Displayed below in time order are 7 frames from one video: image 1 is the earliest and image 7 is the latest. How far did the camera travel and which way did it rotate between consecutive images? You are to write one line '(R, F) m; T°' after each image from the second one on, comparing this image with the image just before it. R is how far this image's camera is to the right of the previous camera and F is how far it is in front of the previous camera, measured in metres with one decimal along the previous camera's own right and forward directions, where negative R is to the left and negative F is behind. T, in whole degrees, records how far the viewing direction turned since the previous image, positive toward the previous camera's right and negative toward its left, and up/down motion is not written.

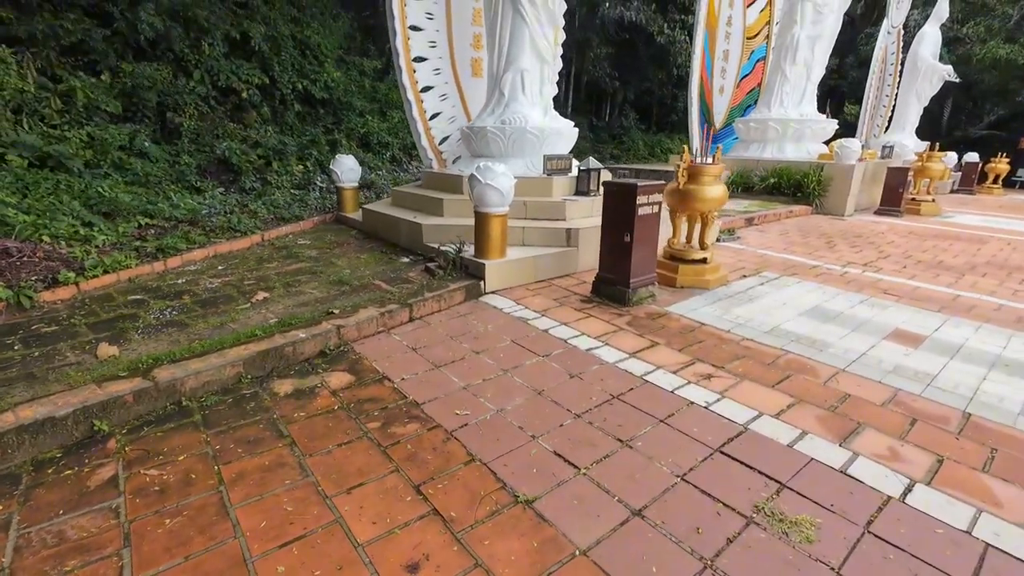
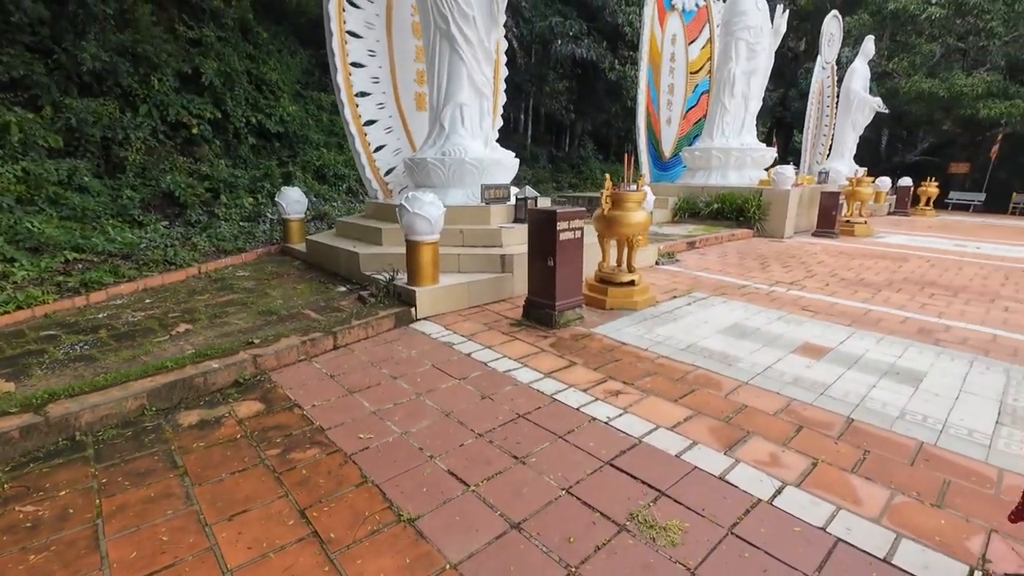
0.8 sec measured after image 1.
(+0.3, -0.1) m; +3°
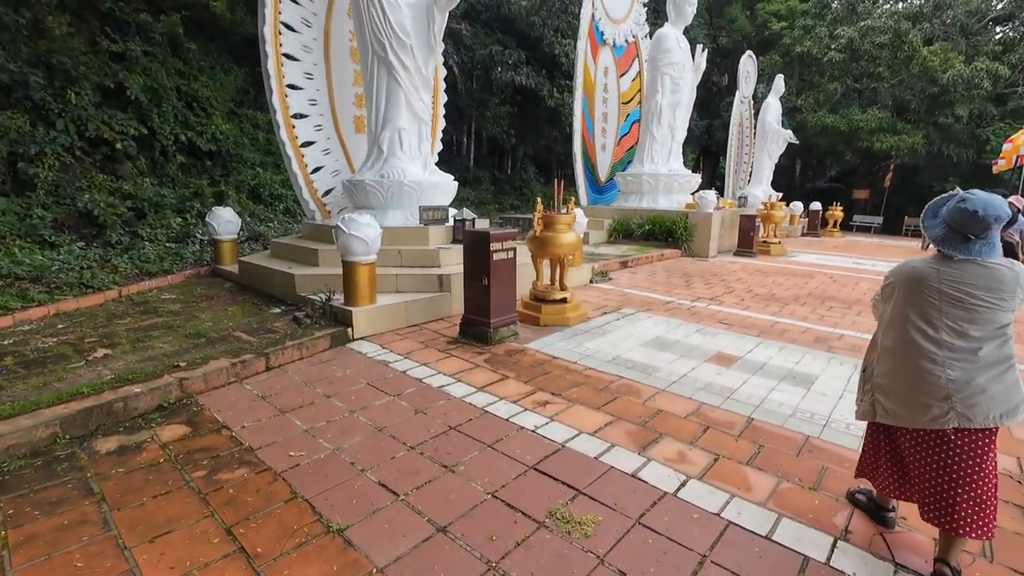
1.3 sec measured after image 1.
(+0.1, -0.2) m; +6°
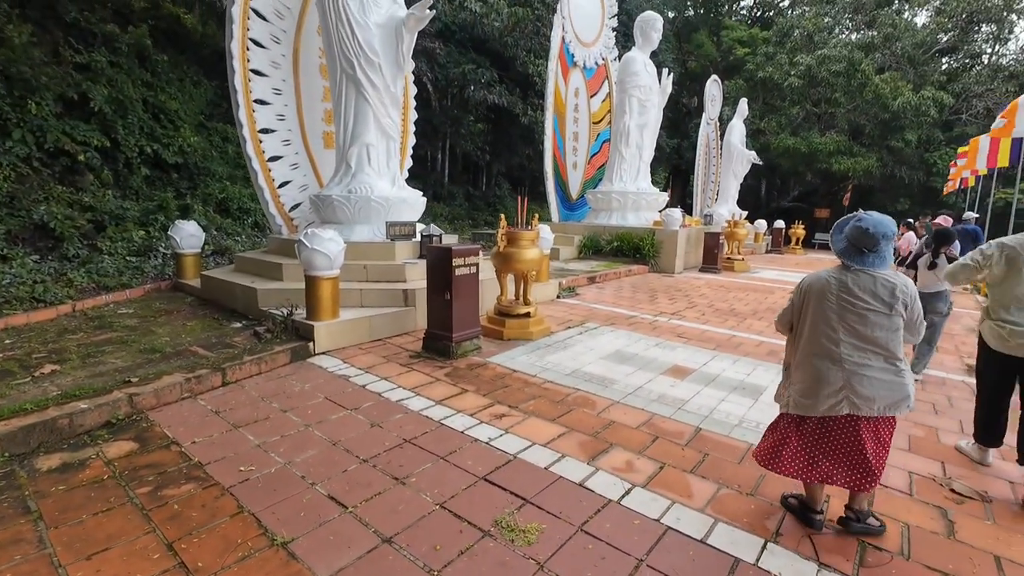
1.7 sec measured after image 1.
(+0.1, -0.1) m; +3°
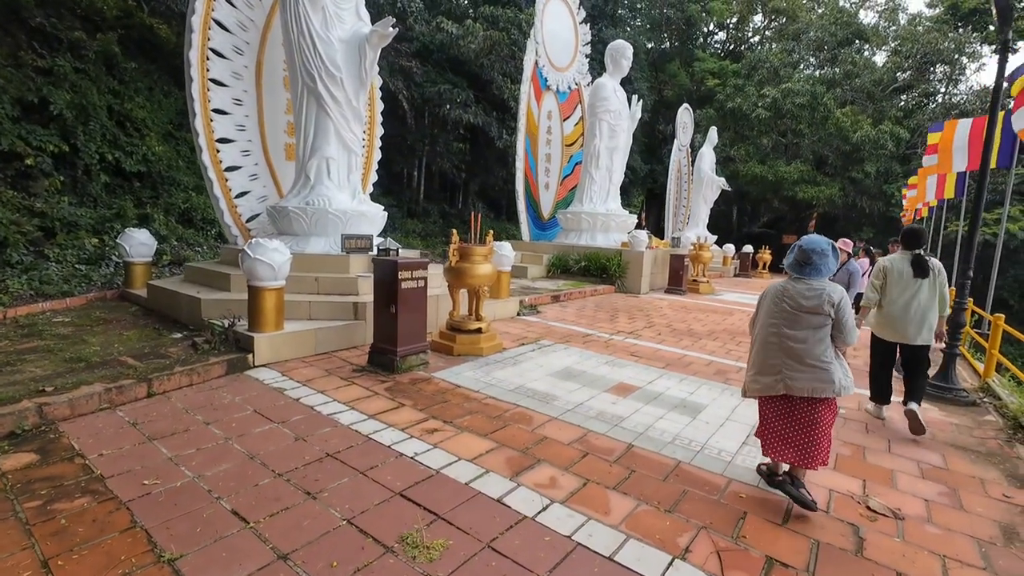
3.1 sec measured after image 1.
(+0.3, 0.0) m; +2°
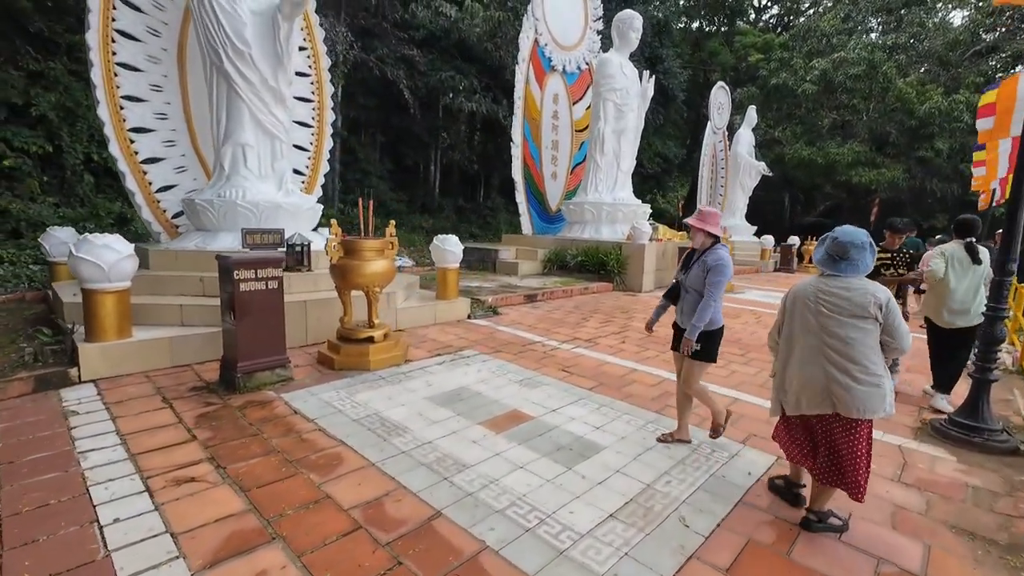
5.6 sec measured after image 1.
(+1.2, +0.9) m; -6°
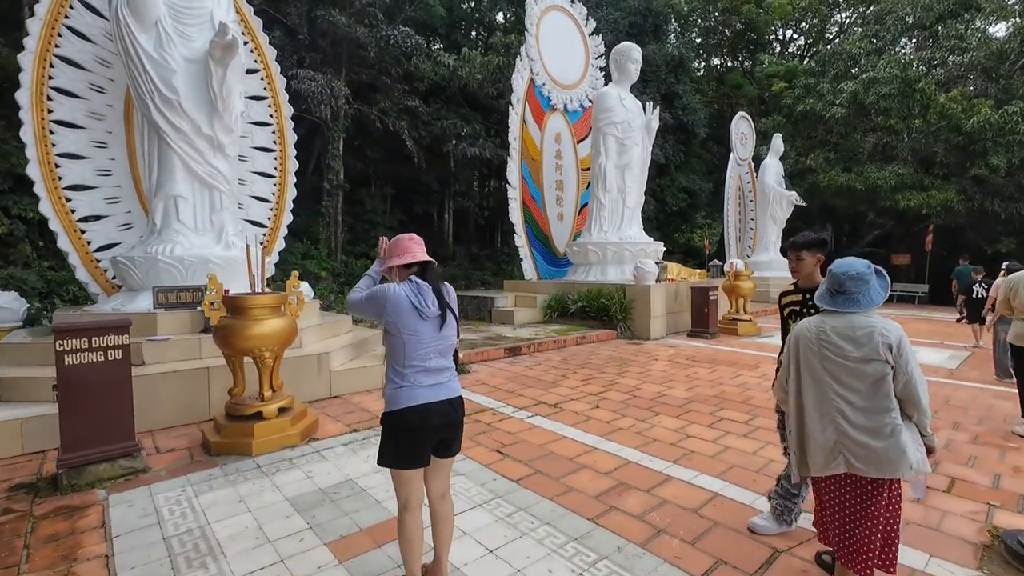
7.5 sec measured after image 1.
(+0.8, +0.8) m; -5°
